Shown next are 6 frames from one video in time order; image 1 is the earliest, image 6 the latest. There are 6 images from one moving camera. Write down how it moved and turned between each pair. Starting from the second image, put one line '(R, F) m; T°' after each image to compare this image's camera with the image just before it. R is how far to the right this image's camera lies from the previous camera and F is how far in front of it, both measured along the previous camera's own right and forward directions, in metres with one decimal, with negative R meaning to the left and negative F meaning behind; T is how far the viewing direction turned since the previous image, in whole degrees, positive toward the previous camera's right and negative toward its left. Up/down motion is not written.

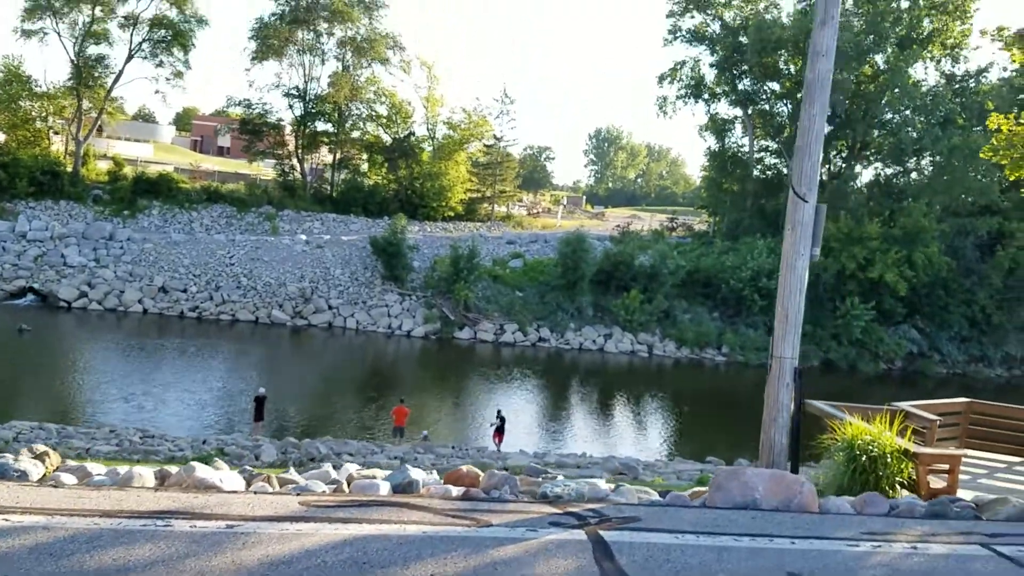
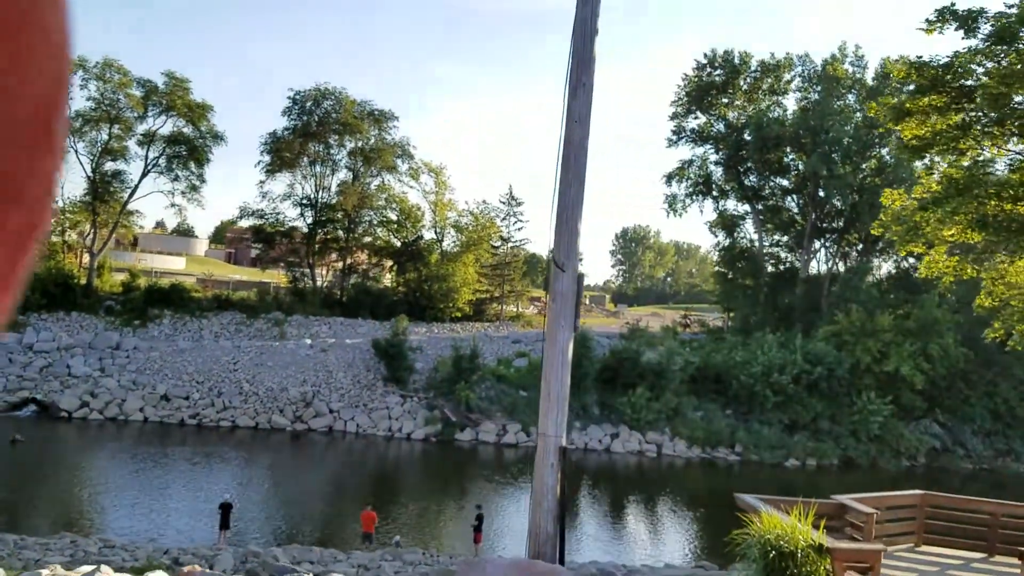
(+0.8, +0.2) m; -2°
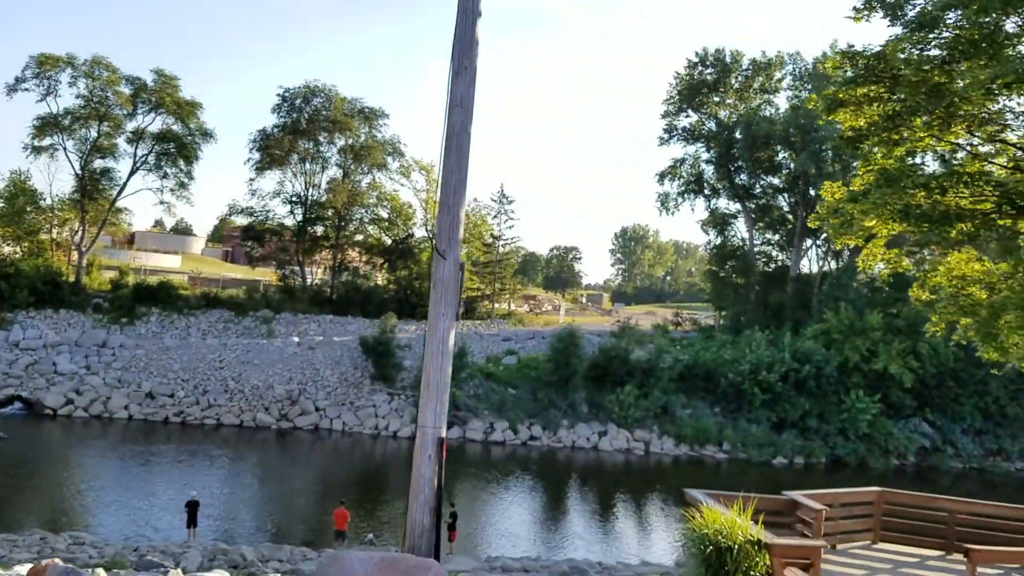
(+0.3, +0.1) m; 0°
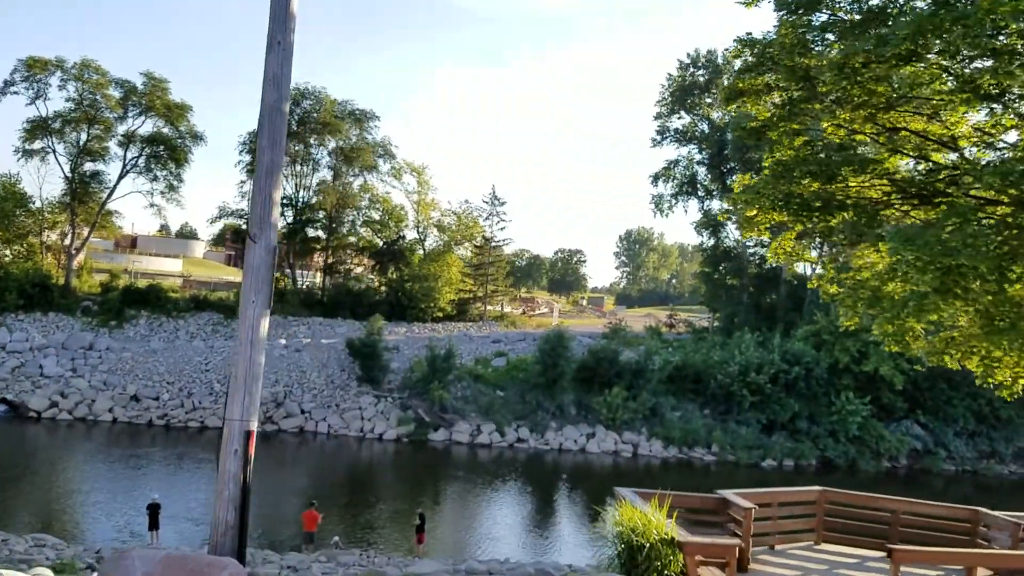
(+0.5, +0.1) m; 0°
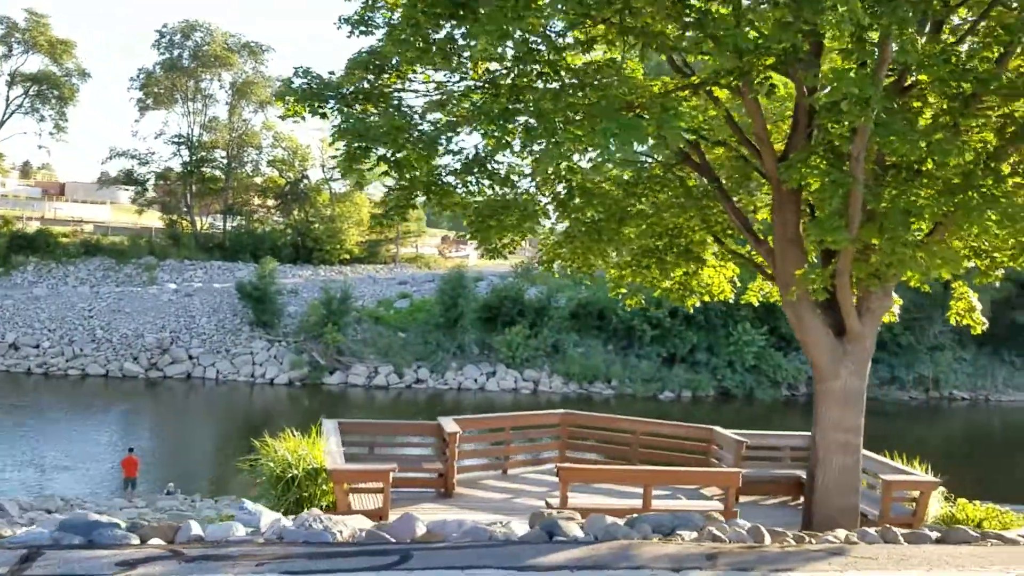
(+1.6, +0.3) m; +3°
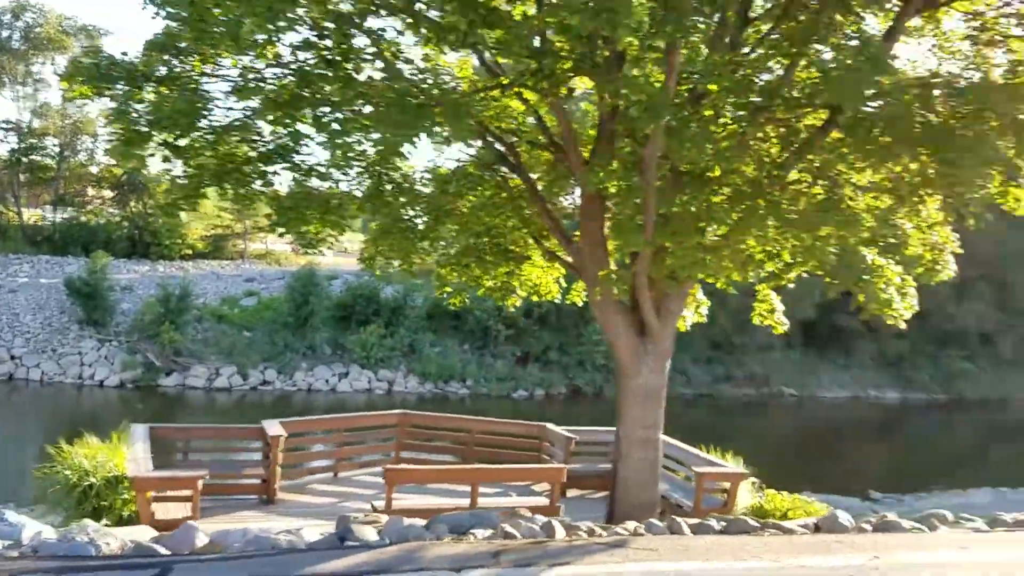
(+0.2, 0.0) m; +9°
